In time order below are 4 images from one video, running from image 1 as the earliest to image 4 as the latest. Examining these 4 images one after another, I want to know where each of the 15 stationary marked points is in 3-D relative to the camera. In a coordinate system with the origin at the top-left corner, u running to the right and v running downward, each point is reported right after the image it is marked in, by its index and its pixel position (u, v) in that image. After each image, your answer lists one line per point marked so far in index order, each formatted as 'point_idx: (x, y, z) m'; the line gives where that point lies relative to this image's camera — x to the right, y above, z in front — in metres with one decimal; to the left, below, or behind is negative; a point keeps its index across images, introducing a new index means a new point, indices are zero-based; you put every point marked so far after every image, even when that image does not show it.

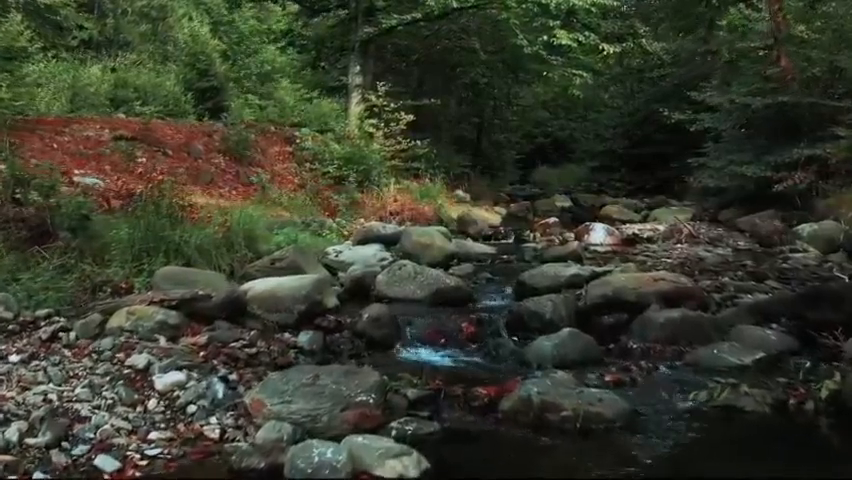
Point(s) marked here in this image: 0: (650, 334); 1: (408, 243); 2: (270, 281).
0: (+1.8, -0.8, +6.2) m
1: (-0.2, 0.0, +9.8) m
2: (-1.3, -0.3, +6.6) m
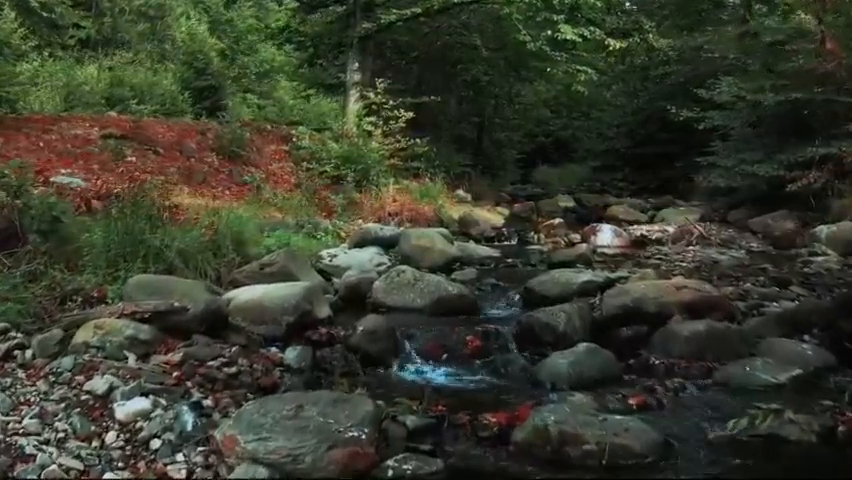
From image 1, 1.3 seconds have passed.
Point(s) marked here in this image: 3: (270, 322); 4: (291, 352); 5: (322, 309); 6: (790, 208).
0: (+1.8, -0.8, +5.6) m
1: (-0.2, -0.1, +9.2) m
2: (-1.3, -0.4, +6.0) m
3: (-1.1, -0.6, +5.7) m
4: (-0.9, -0.8, +5.2) m
5: (-0.8, -0.5, +6.2) m
6: (+6.1, +0.5, +13.2) m
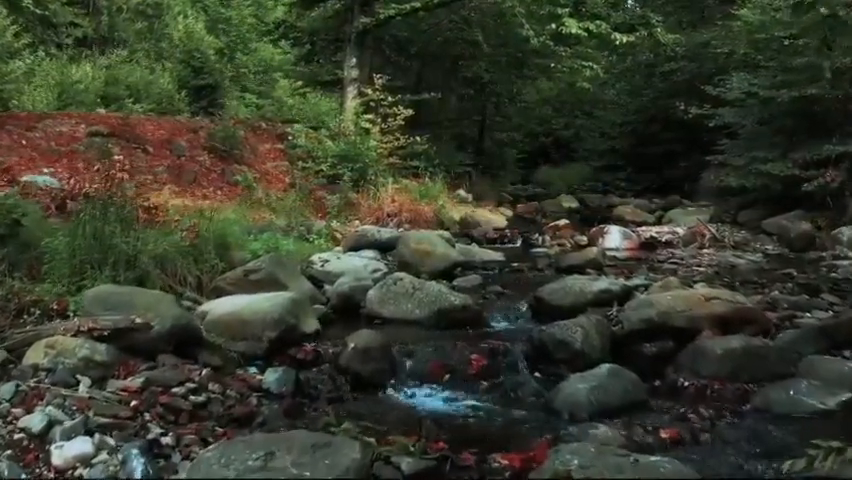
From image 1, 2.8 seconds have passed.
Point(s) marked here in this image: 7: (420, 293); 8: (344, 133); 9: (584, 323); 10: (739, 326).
0: (+1.8, -0.8, +5.0) m
1: (-0.2, -0.1, +8.6) m
2: (-1.3, -0.4, +5.4) m
3: (-1.2, -0.6, +5.1) m
4: (-0.9, -0.8, +4.6) m
5: (-0.8, -0.6, +5.5) m
6: (+6.1, +0.5, +12.6) m
7: (0.0, -0.4, +6.2) m
8: (-1.4, +1.8, +12.8) m
9: (+1.1, -0.6, +5.2) m
10: (+2.2, -0.6, +5.5) m
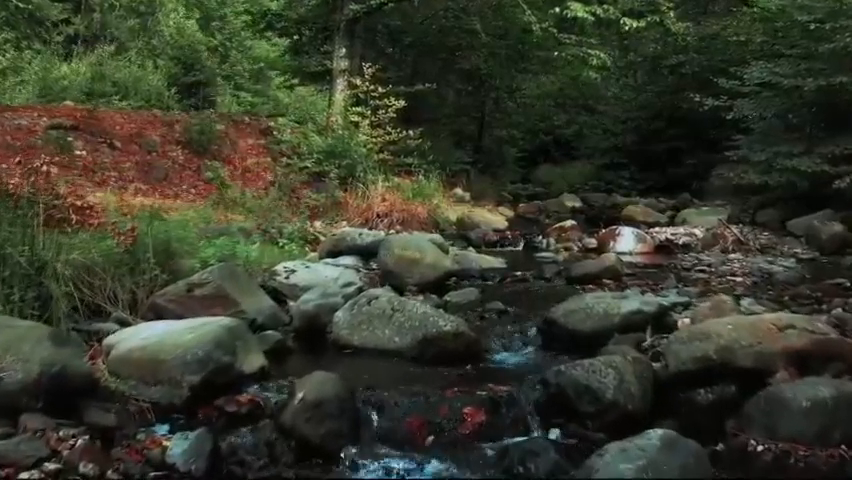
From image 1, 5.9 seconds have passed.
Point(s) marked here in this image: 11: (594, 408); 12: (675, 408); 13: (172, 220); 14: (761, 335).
0: (+1.7, -0.9, +3.6) m
1: (-0.3, -0.2, +7.2) m
2: (-1.4, -0.5, +4.0) m
3: (-1.3, -0.7, +3.7) m
4: (-1.0, -0.8, +3.3) m
5: (-0.9, -0.6, +4.2) m
6: (+6.0, +0.5, +11.2) m
7: (-0.2, -0.5, +4.9) m
8: (-1.5, +1.7, +11.4) m
9: (+1.0, -0.6, +3.9) m
10: (+2.1, -0.7, +4.2) m
11: (+0.8, -0.8, +3.7) m
12: (+1.3, -0.8, +4.0) m
13: (-2.3, +0.2, +6.7) m
14: (+1.8, -0.5, +4.2) m
